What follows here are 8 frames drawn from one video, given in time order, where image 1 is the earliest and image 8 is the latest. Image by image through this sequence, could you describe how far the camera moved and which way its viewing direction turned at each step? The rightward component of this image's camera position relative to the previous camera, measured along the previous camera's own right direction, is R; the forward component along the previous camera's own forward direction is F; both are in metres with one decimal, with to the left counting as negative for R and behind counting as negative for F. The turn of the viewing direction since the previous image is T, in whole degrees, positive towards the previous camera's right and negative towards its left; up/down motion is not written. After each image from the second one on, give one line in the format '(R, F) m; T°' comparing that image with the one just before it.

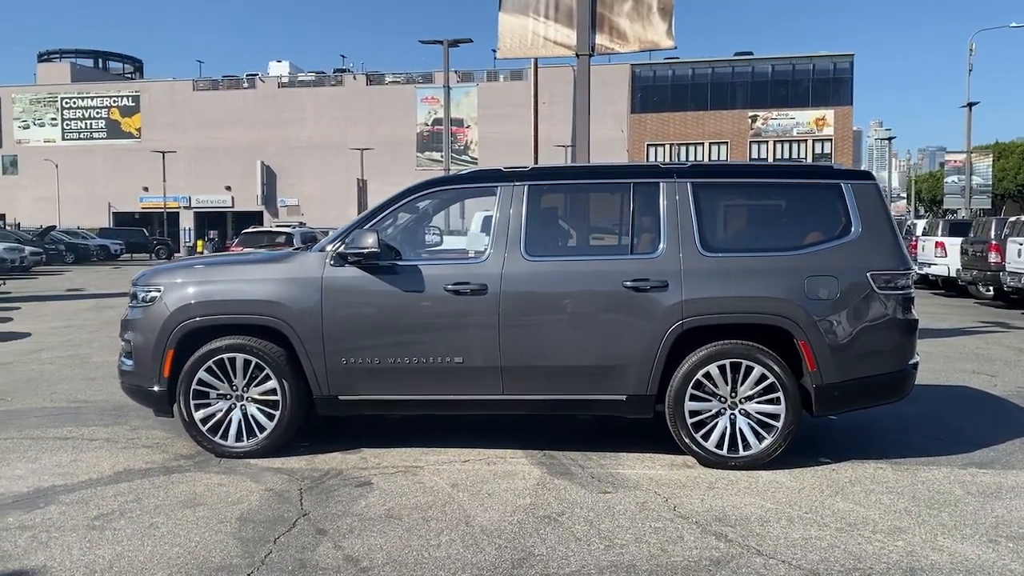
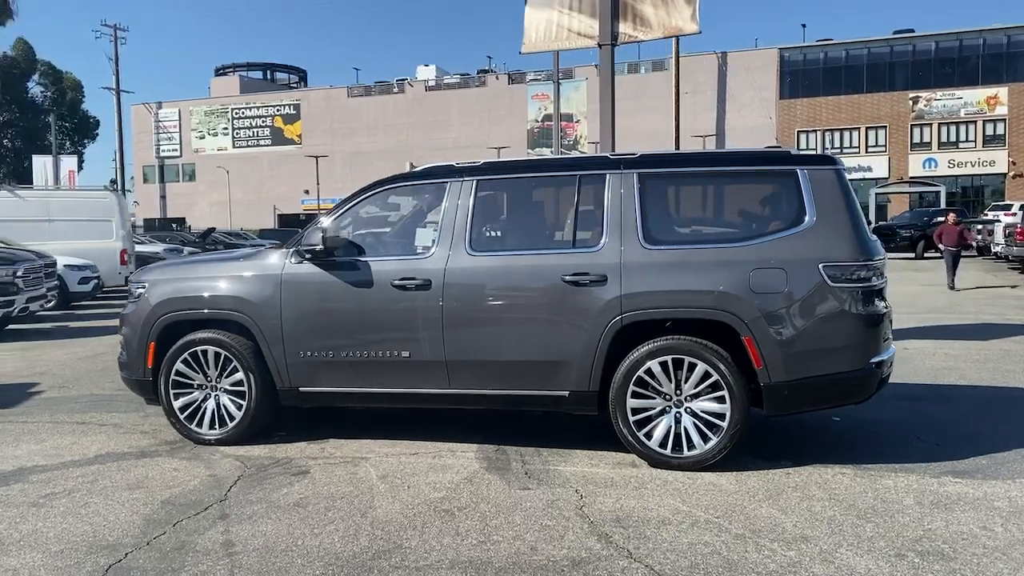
(+1.4, +0.1) m; -10°
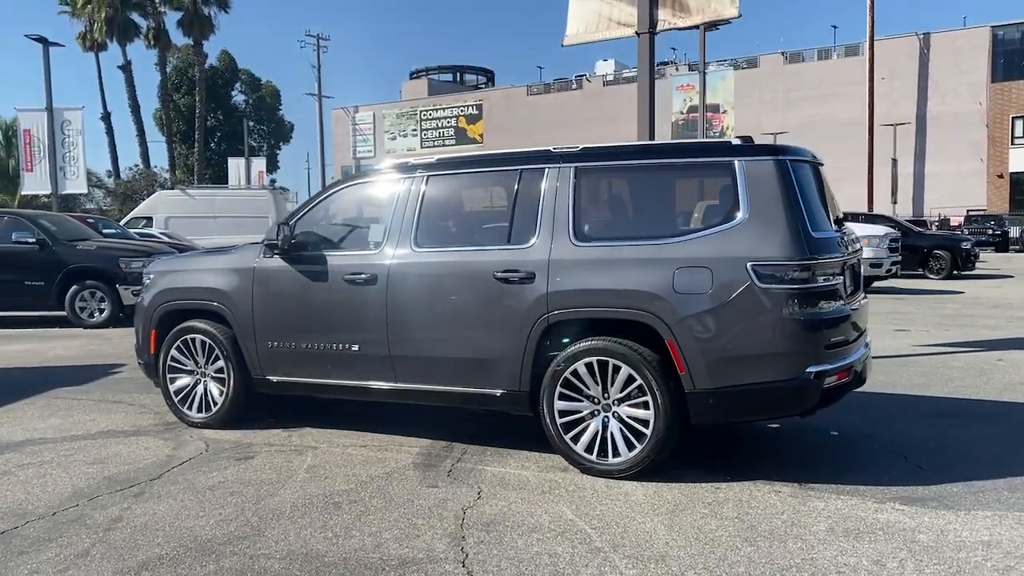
(+1.6, +0.2) m; -12°
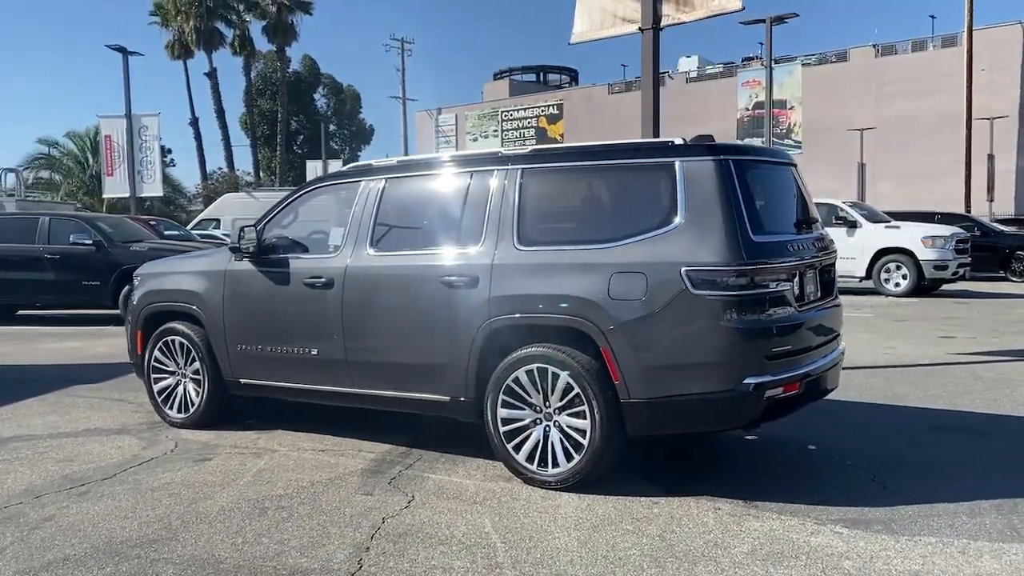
(+0.9, +0.2) m; -6°
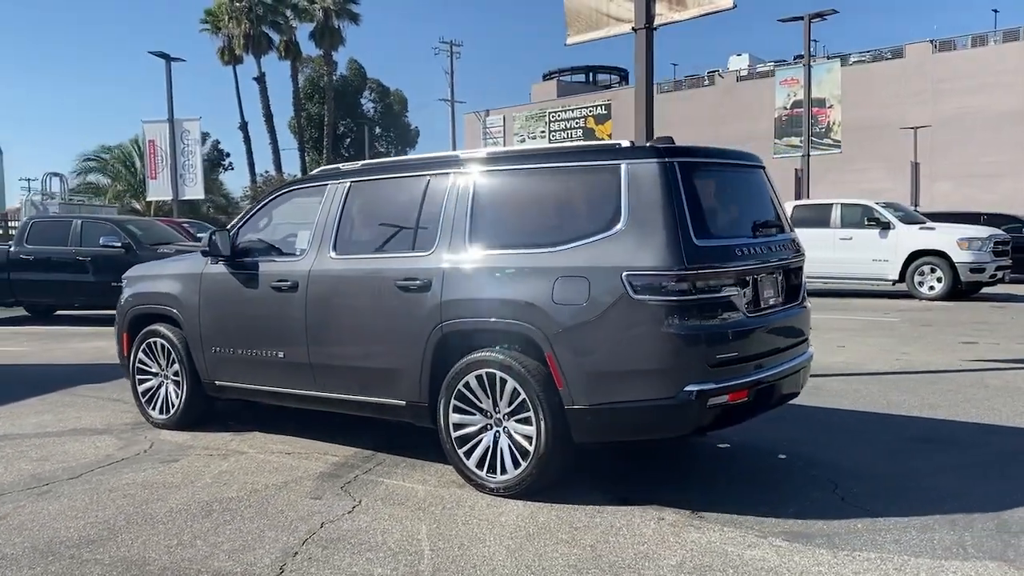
(+0.6, +0.1) m; -3°
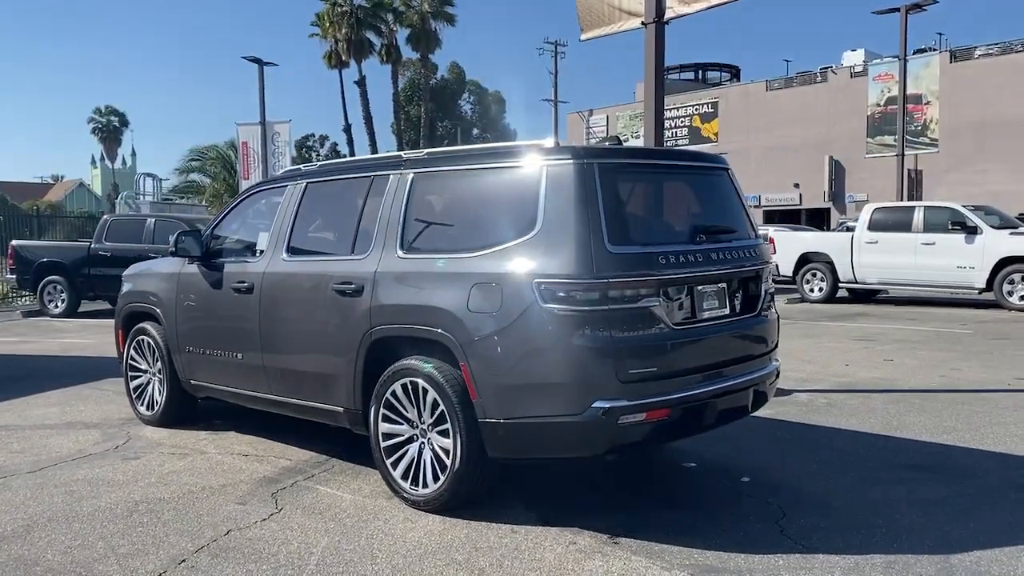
(+1.0, +0.3) m; -7°
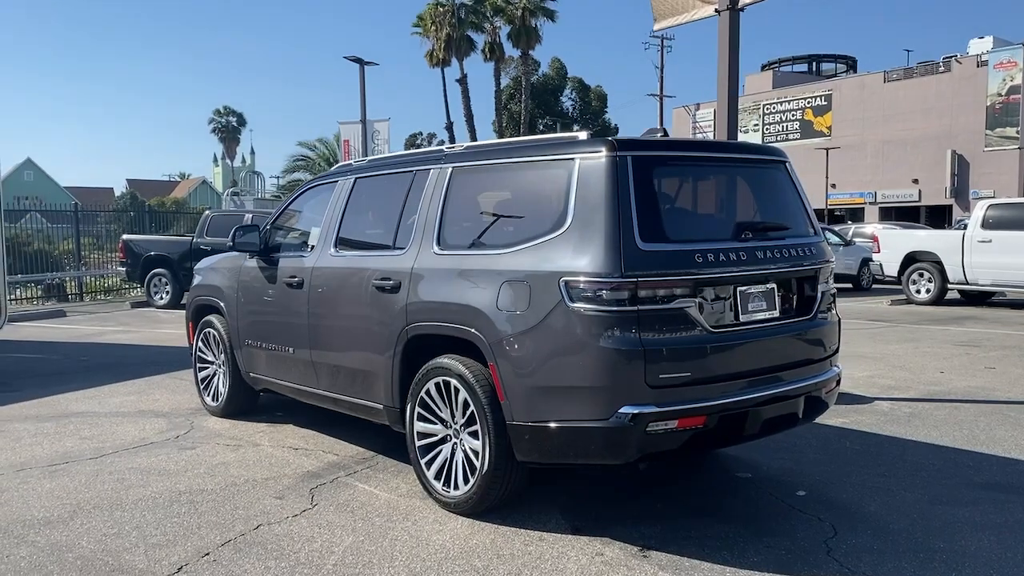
(+0.4, +0.2) m; -7°
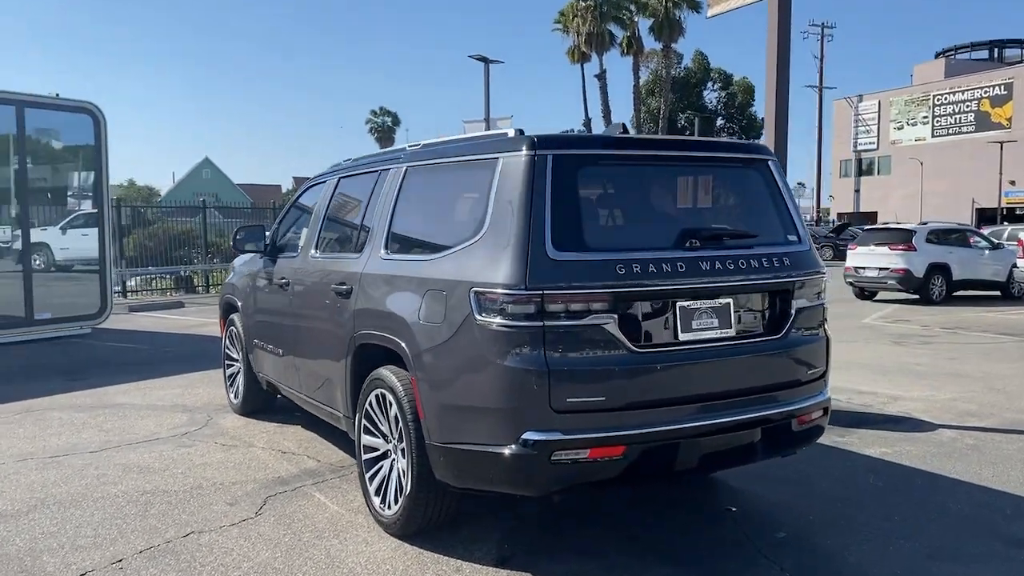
(+1.0, +0.4) m; -10°
